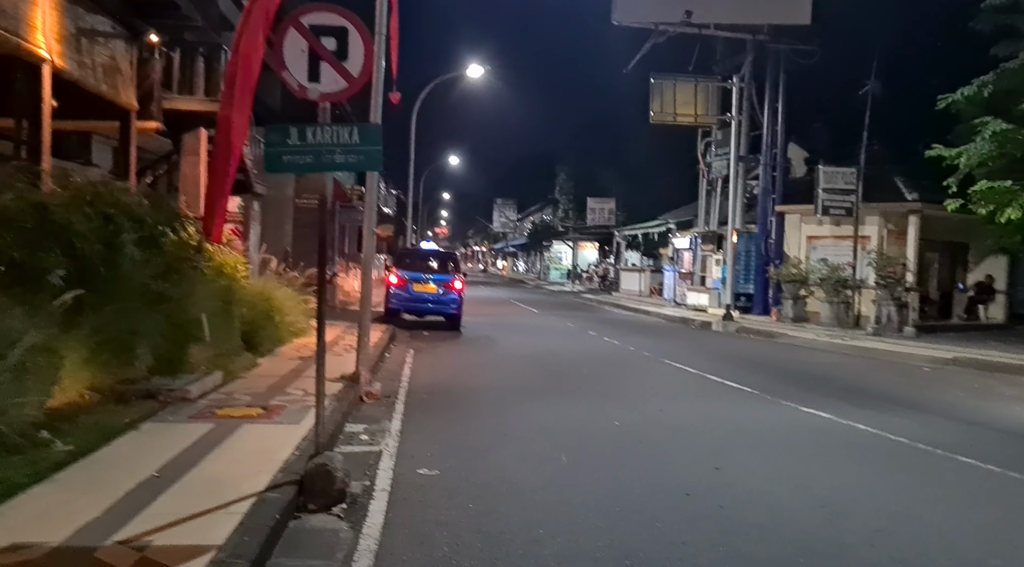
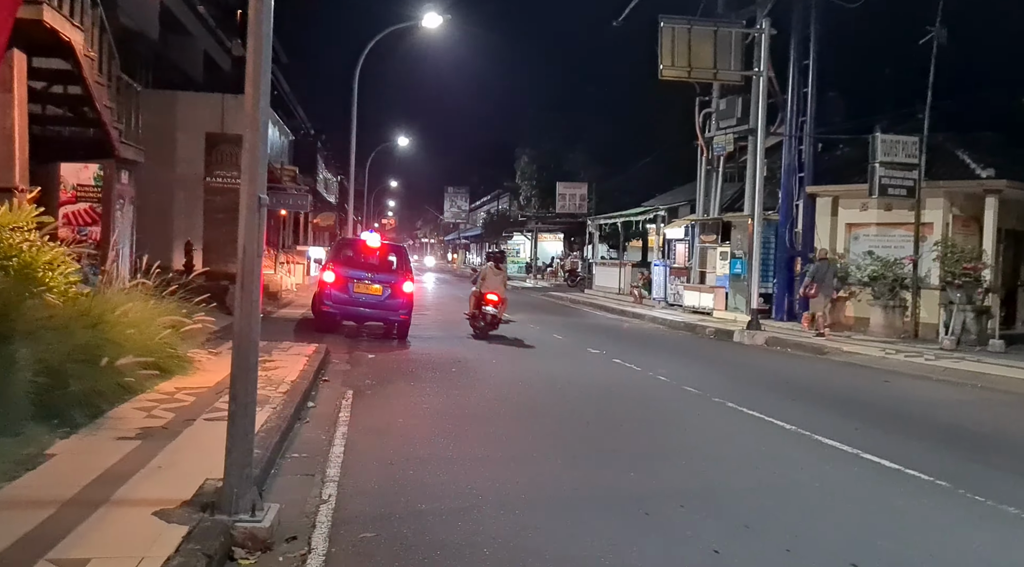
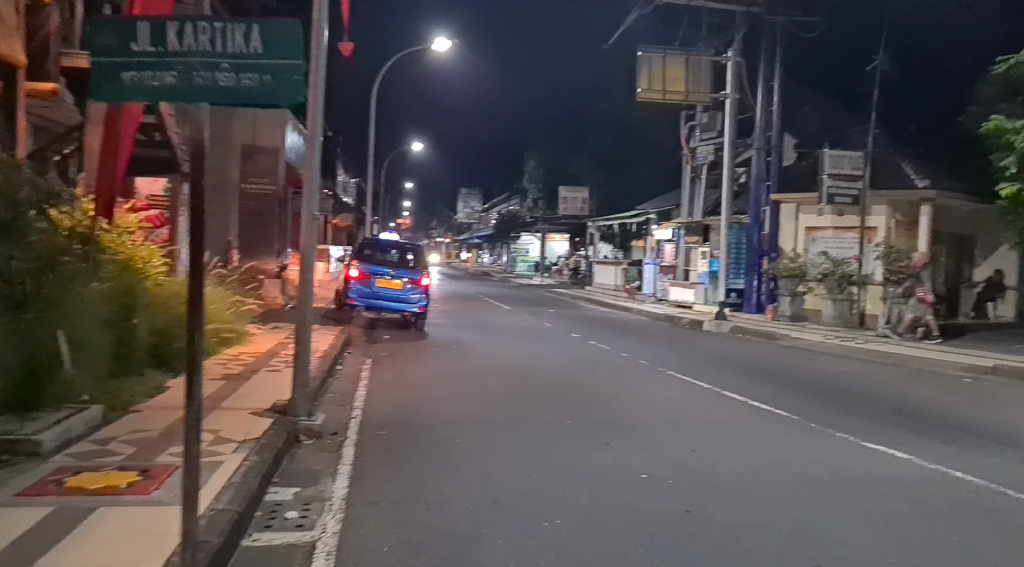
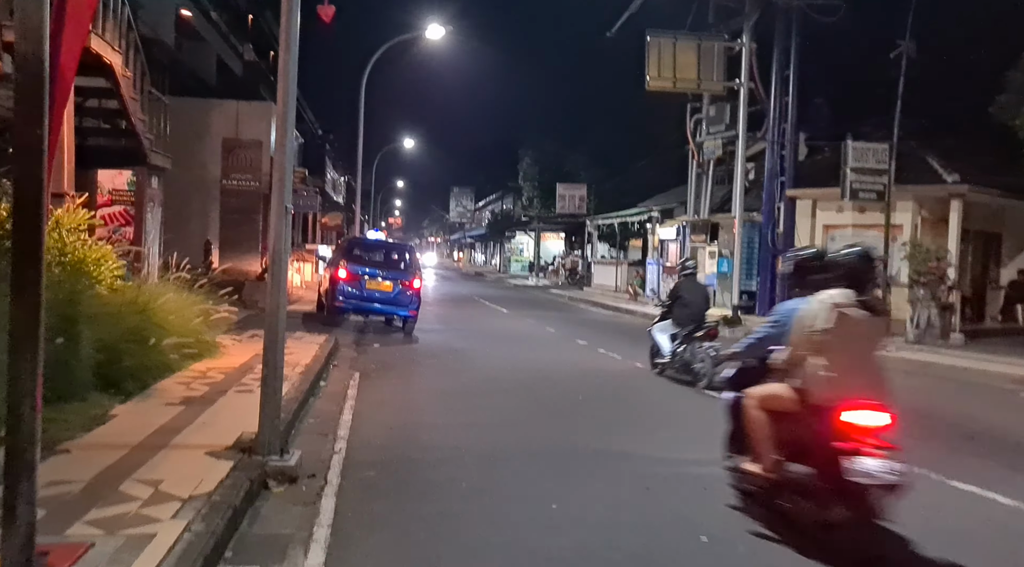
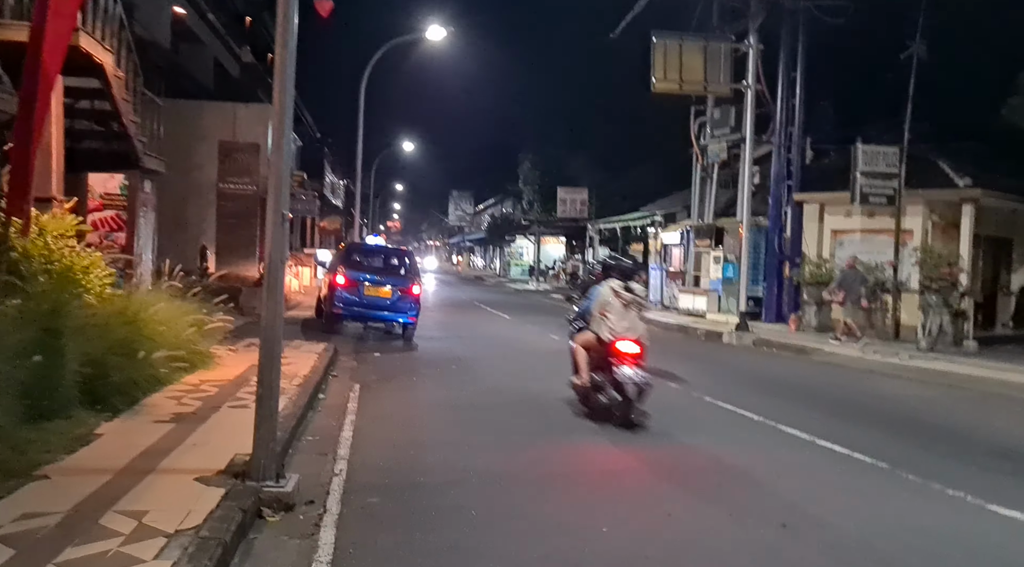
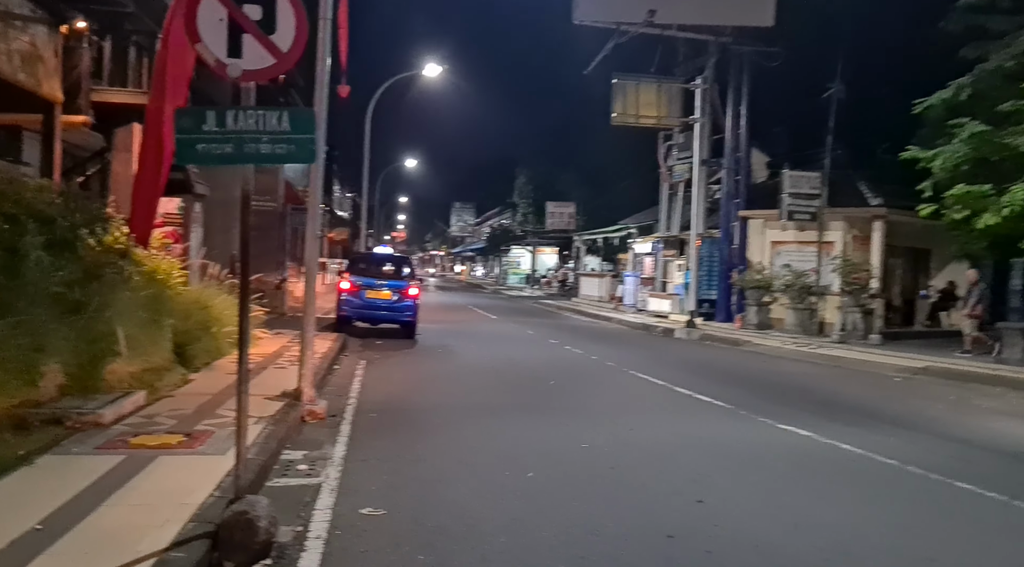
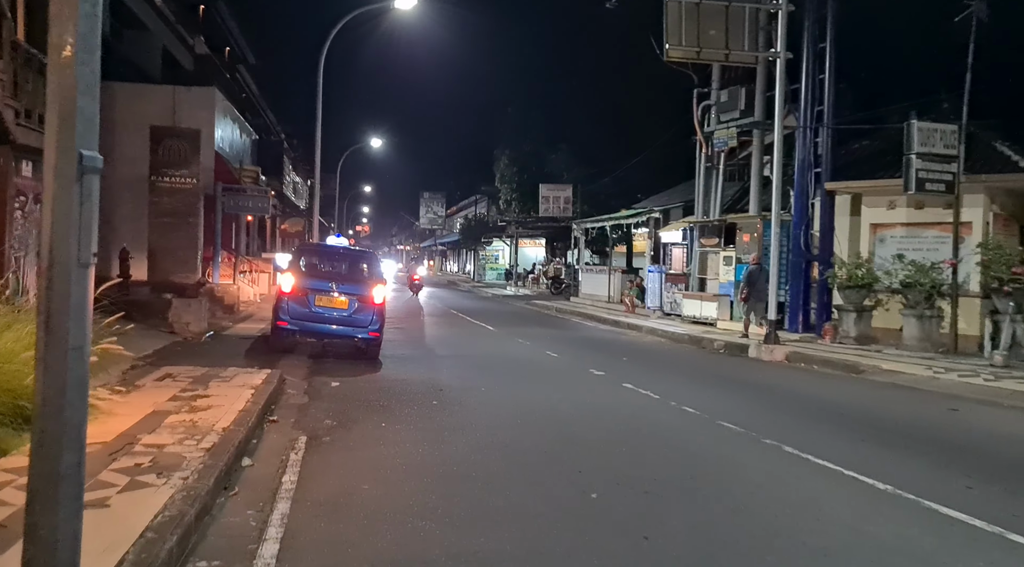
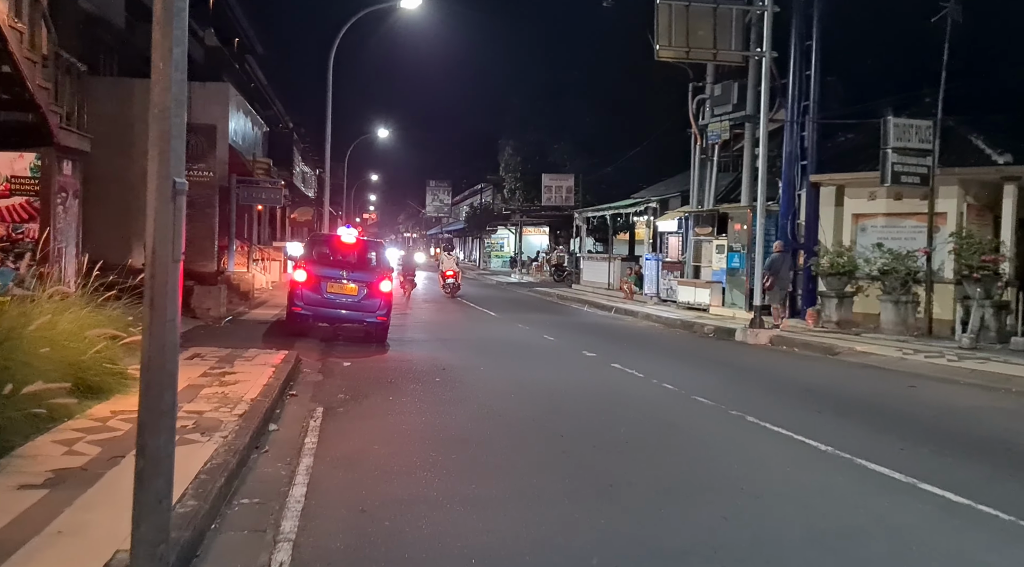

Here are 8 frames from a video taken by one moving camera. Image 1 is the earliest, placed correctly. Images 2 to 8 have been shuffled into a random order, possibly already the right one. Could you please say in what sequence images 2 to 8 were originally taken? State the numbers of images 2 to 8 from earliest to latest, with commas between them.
6, 3, 4, 5, 2, 8, 7
